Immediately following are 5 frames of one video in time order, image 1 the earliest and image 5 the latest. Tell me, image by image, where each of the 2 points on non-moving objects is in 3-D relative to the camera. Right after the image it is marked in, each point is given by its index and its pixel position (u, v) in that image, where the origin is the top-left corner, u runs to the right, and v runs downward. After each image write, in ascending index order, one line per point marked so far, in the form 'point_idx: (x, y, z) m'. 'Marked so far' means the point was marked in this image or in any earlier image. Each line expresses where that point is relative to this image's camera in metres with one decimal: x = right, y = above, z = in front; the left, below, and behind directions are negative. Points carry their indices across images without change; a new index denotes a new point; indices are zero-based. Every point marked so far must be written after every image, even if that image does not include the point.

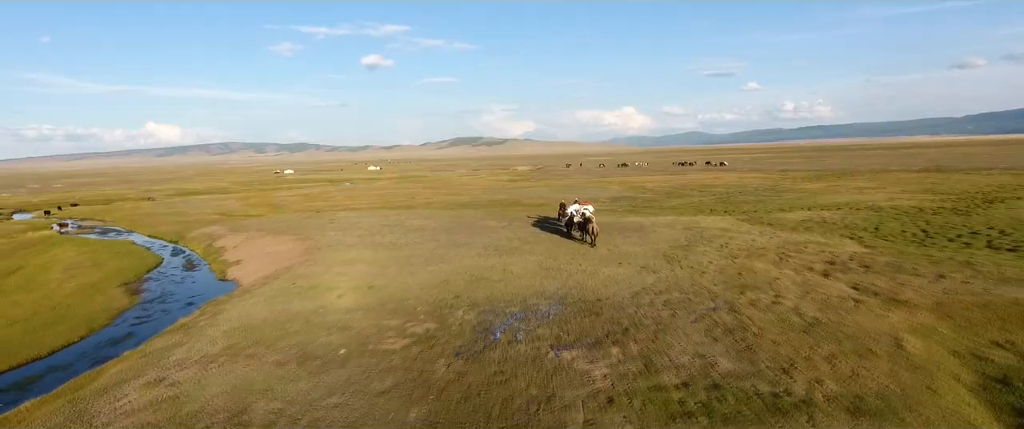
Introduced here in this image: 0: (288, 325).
0: (-6.8, -3.3, +16.5) m
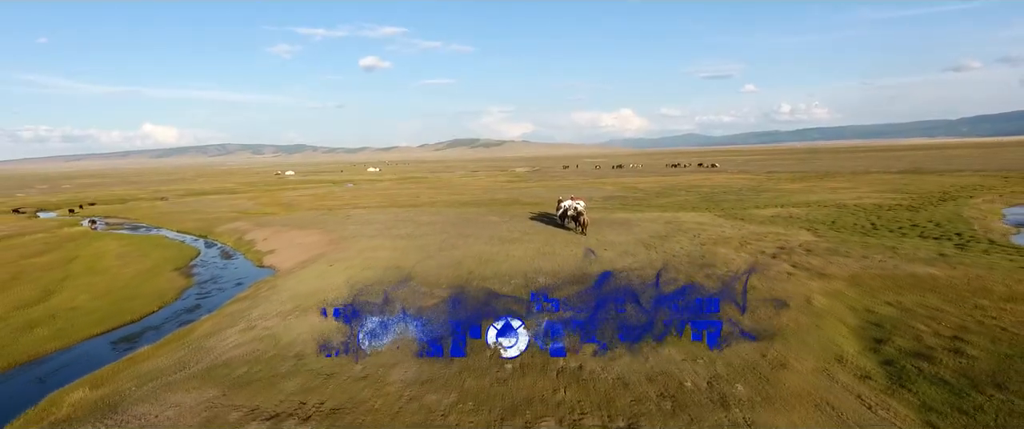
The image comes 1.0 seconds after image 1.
0: (-6.7, -2.9, +20.6) m
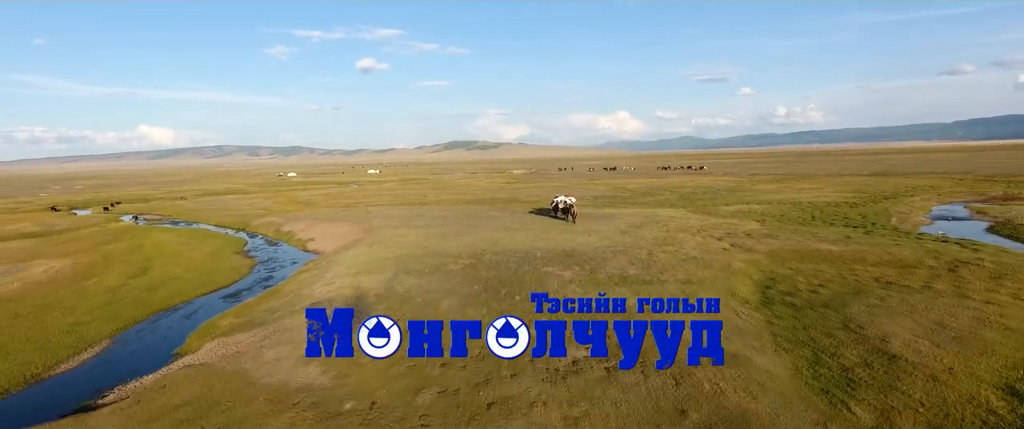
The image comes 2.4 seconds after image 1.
0: (-6.5, -2.4, +27.4) m
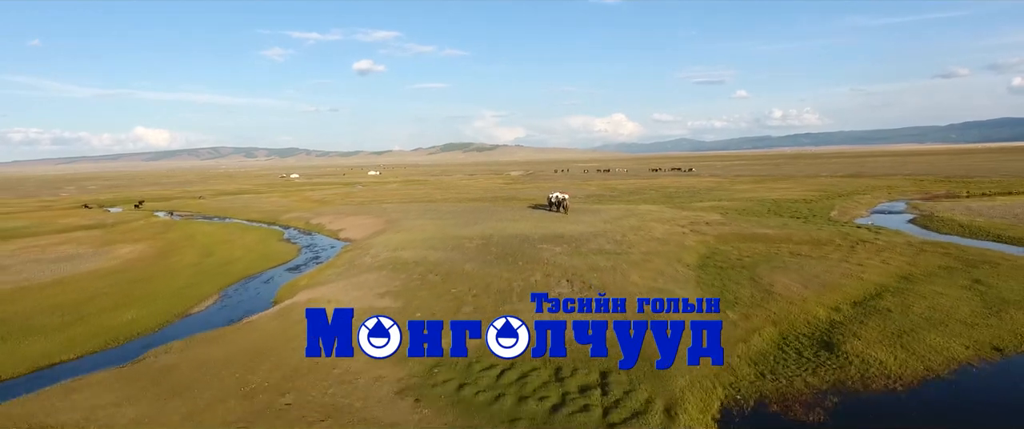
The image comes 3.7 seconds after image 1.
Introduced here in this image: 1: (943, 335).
0: (-6.3, -1.8, +34.3) m
1: (+12.7, -3.5, +16.2) m
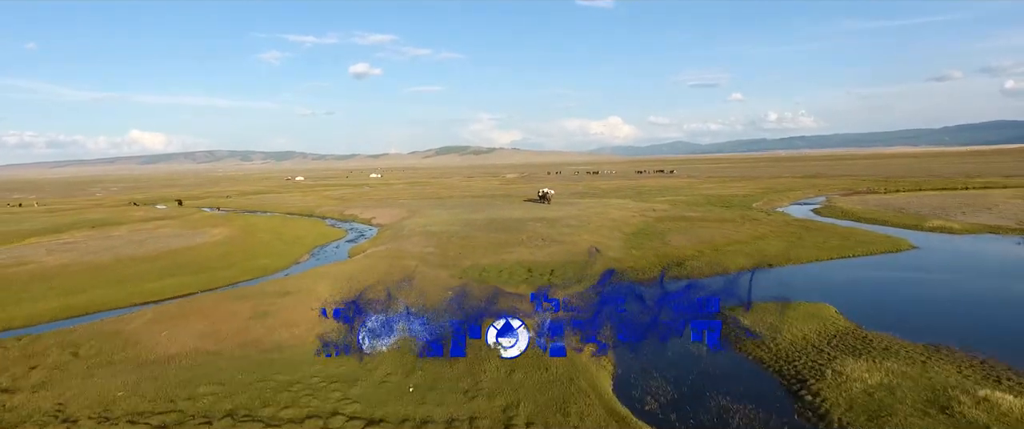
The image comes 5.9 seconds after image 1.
0: (-6.7, -0.8, +47.0) m
1: (+12.4, -2.4, +29.0) m
